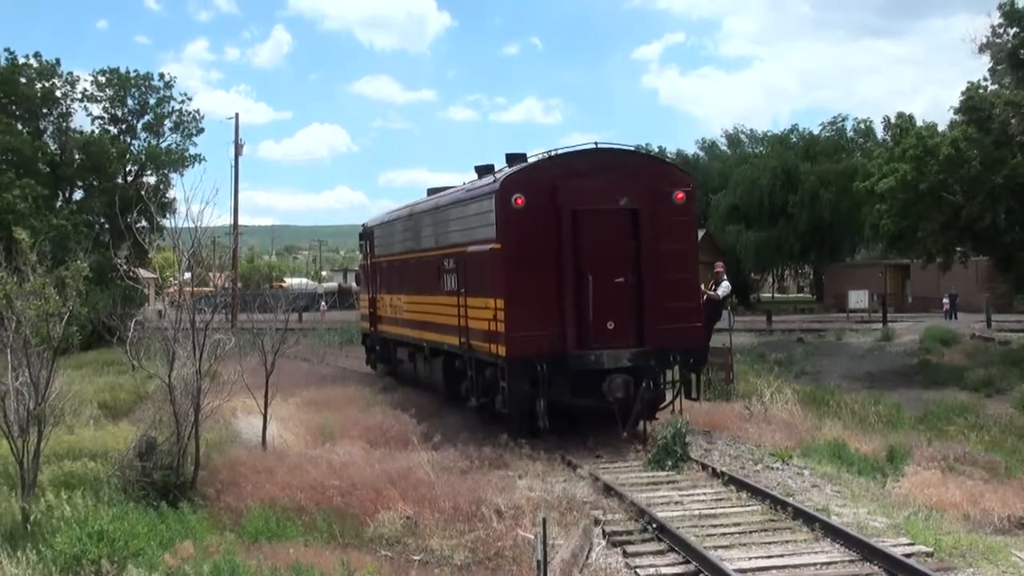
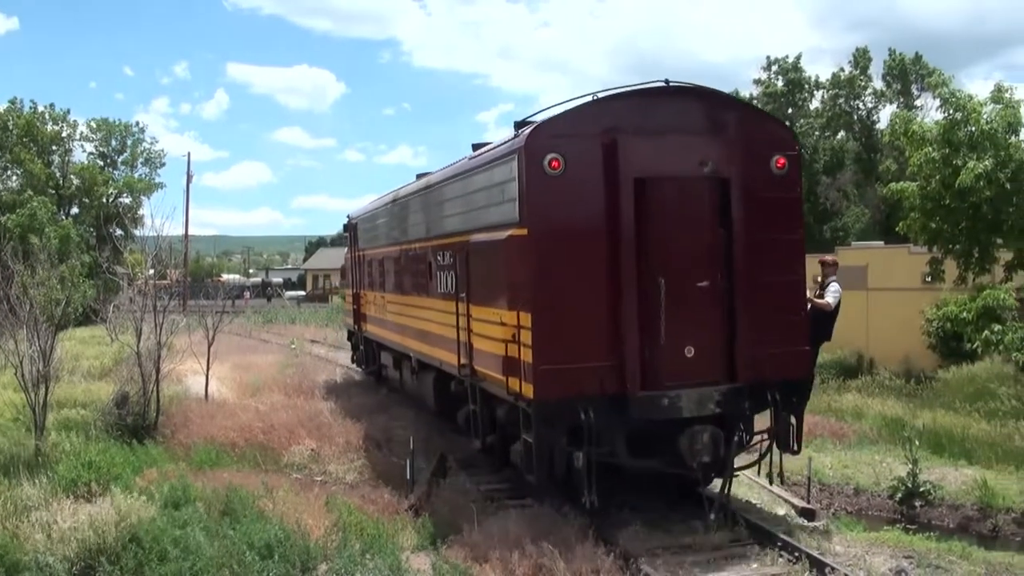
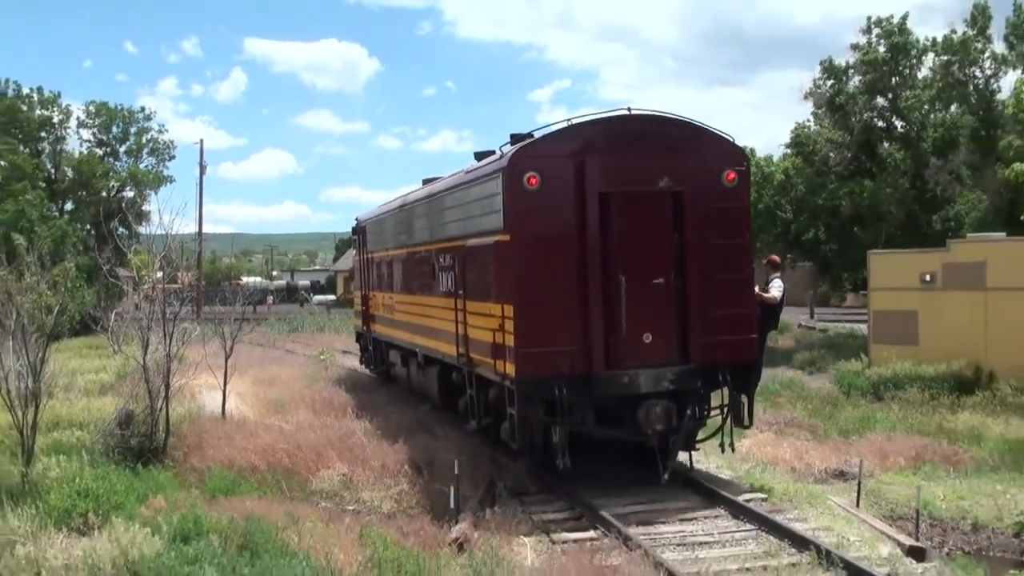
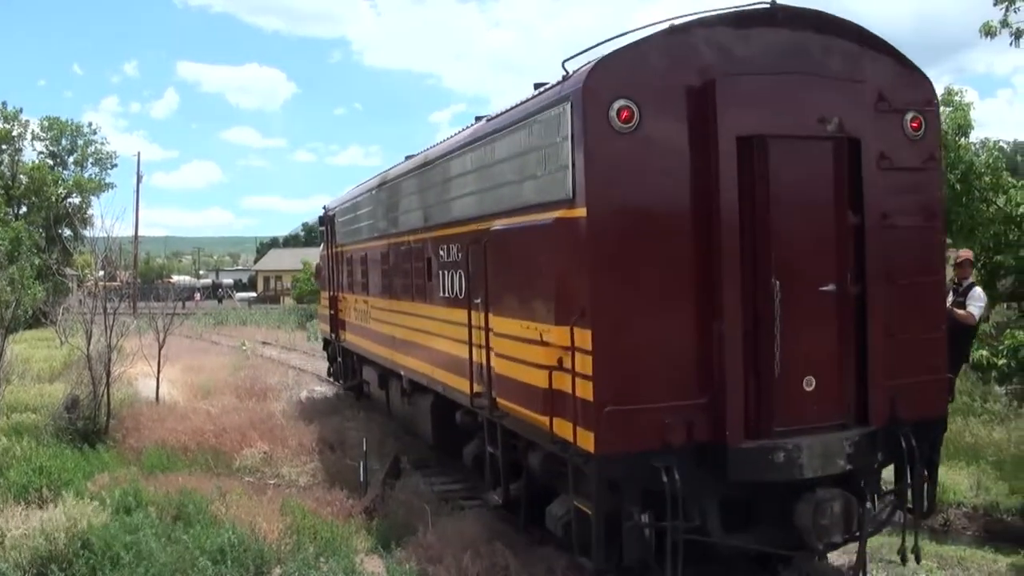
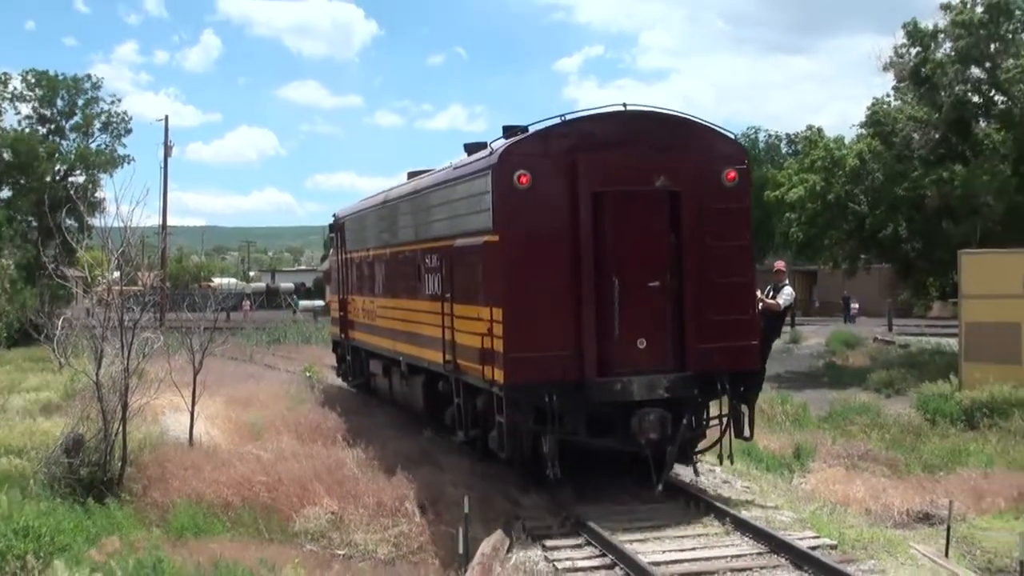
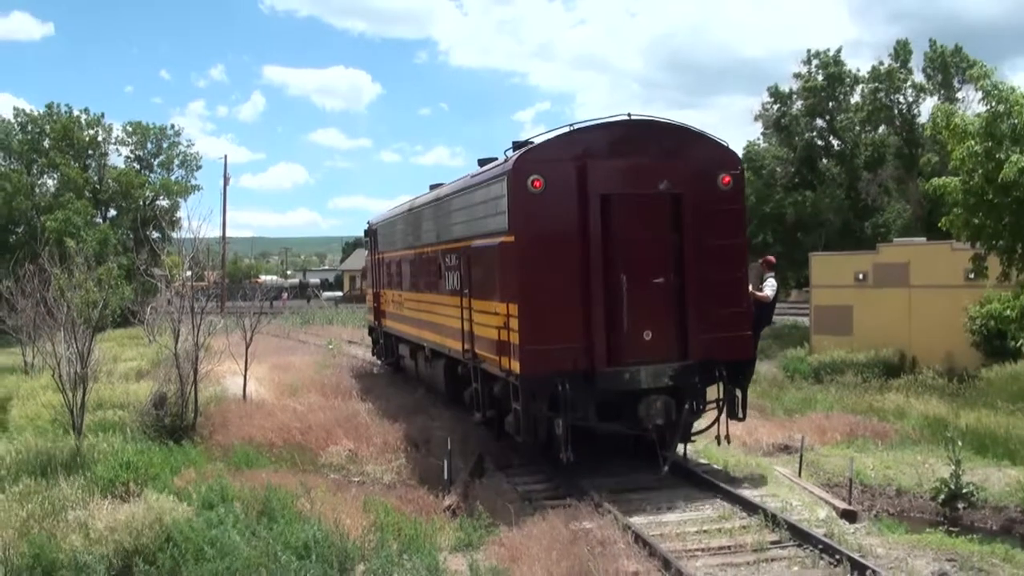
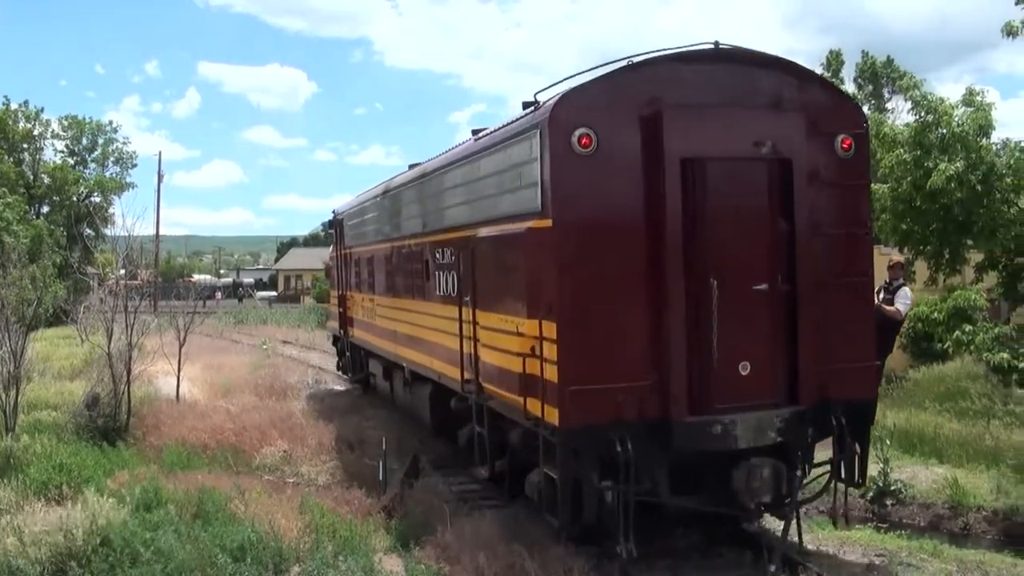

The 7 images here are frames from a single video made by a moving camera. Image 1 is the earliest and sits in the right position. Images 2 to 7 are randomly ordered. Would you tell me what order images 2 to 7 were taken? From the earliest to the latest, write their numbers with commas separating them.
5, 3, 6, 2, 7, 4
